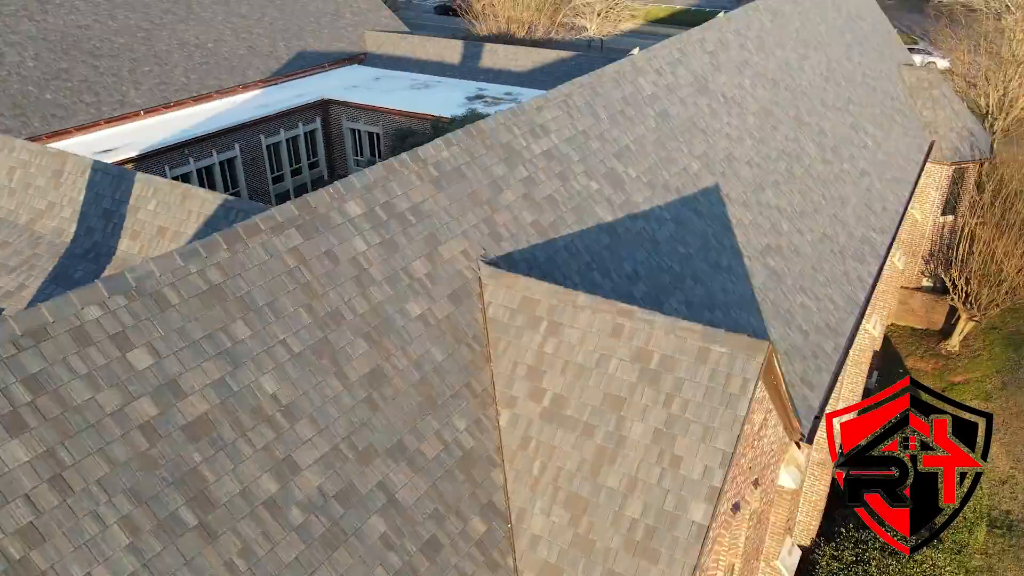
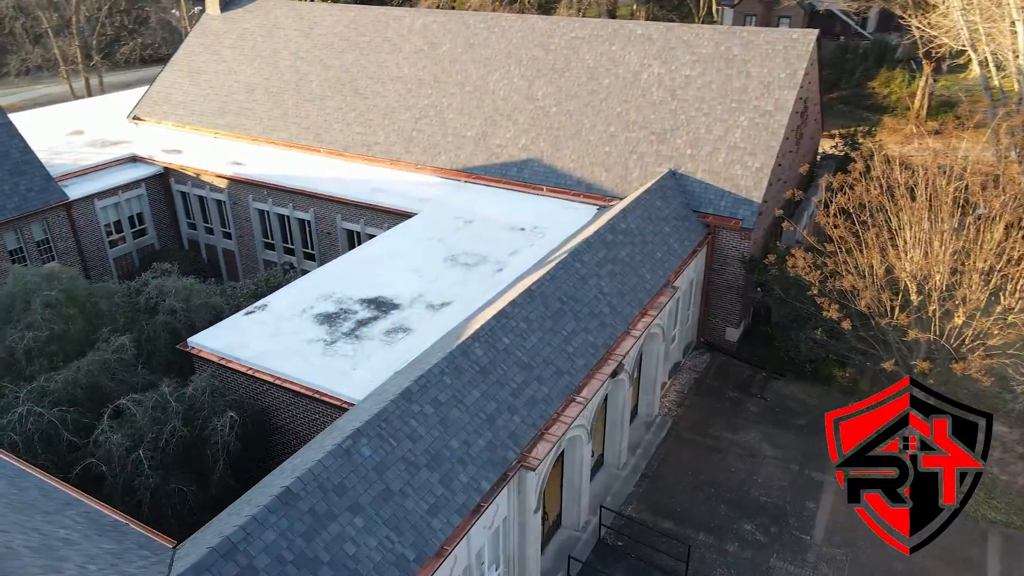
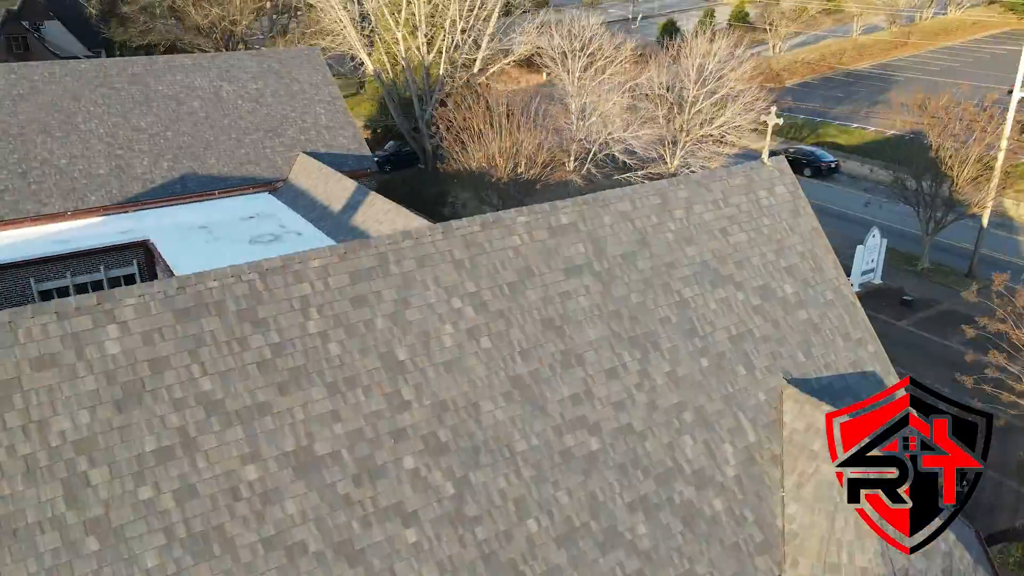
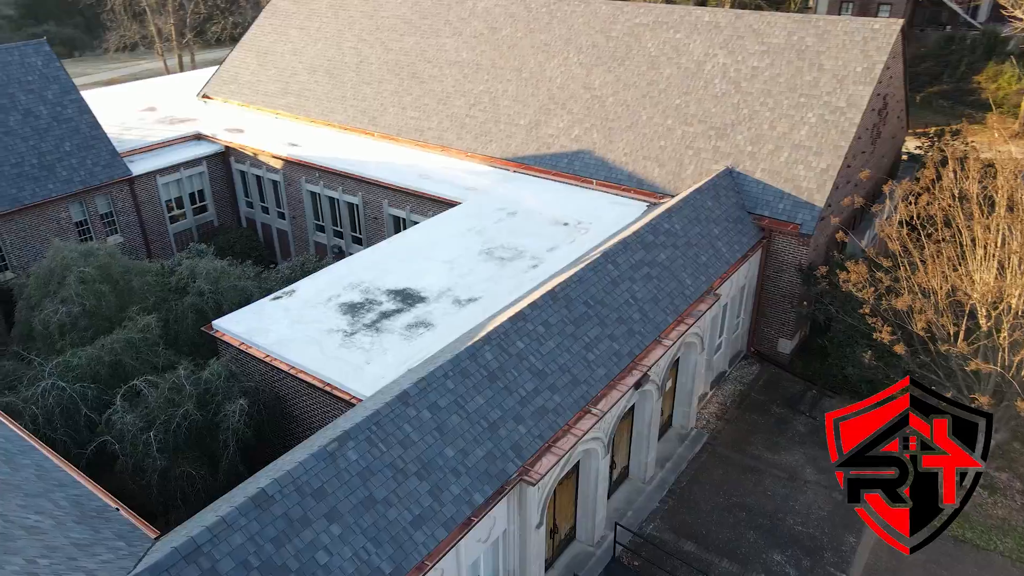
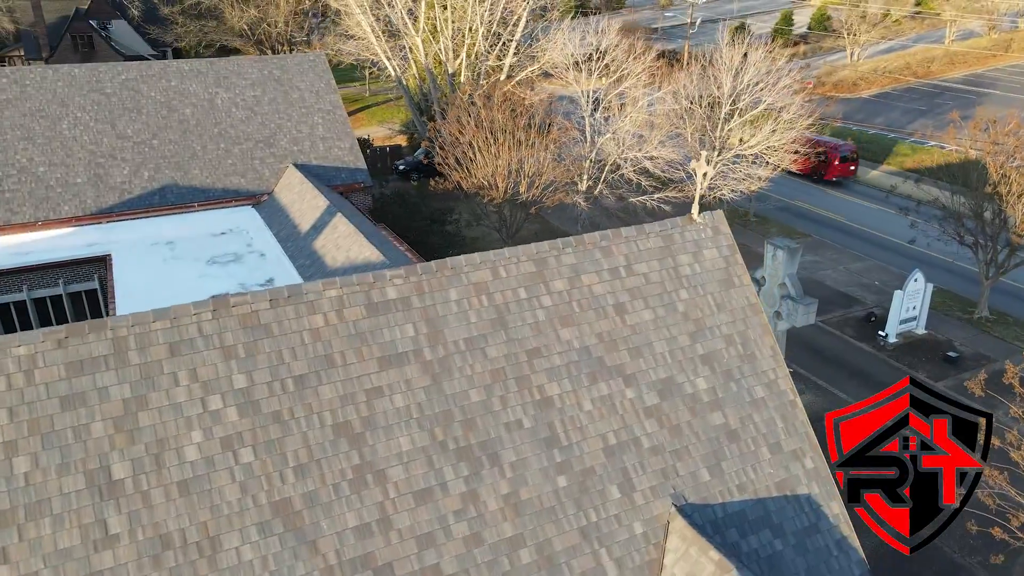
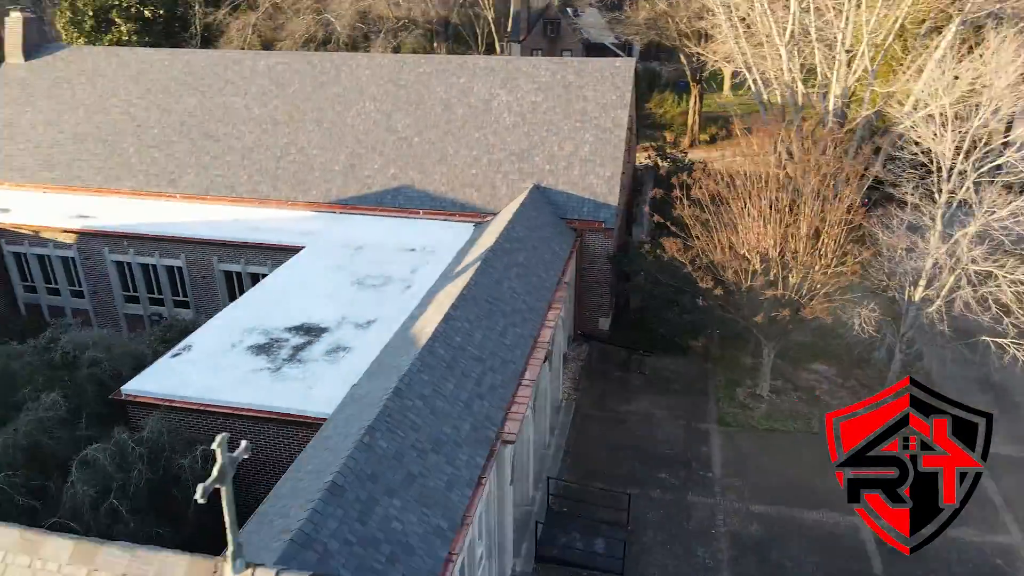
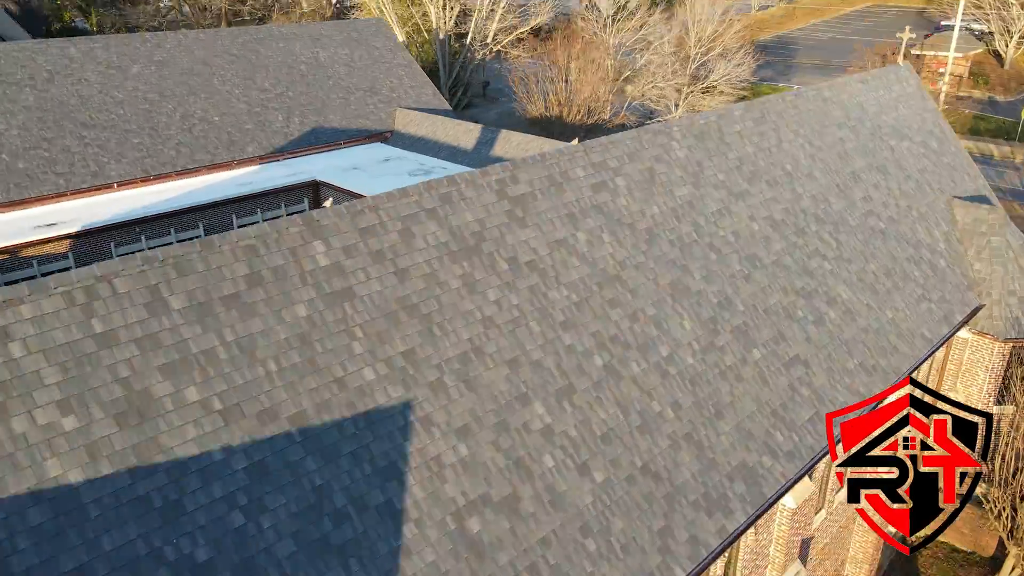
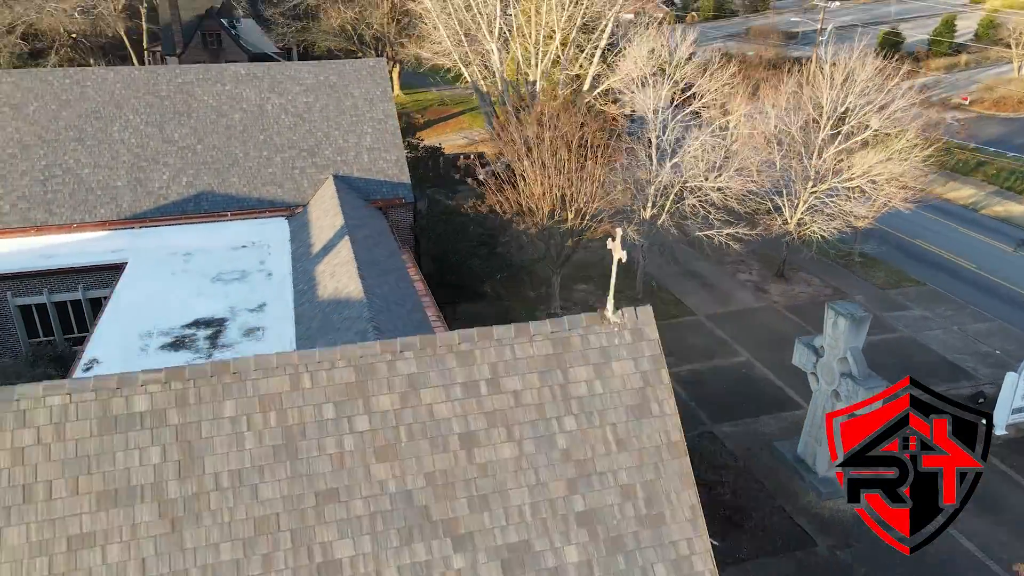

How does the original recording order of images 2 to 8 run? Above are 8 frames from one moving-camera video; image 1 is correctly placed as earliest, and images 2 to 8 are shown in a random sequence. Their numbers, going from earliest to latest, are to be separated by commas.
7, 3, 5, 8, 6, 2, 4
